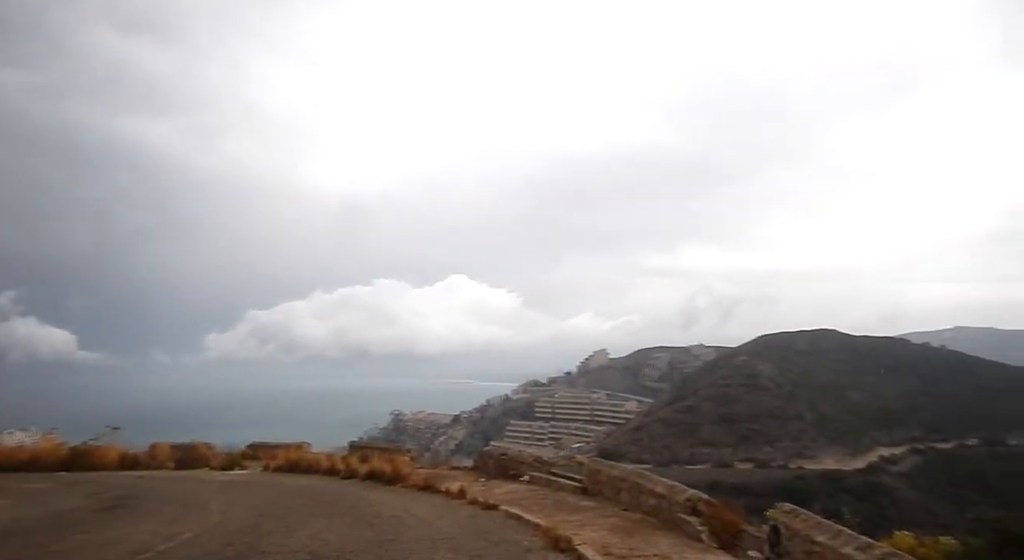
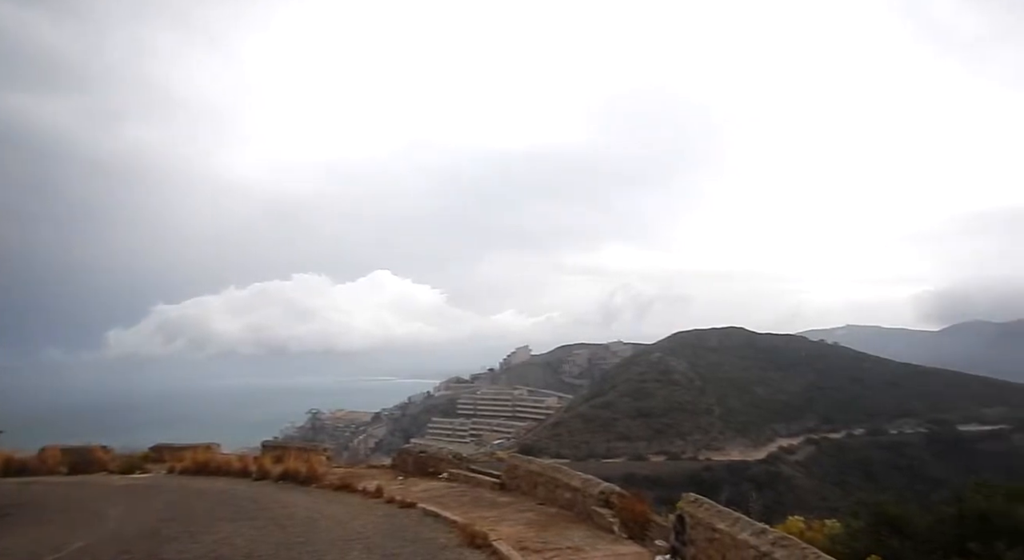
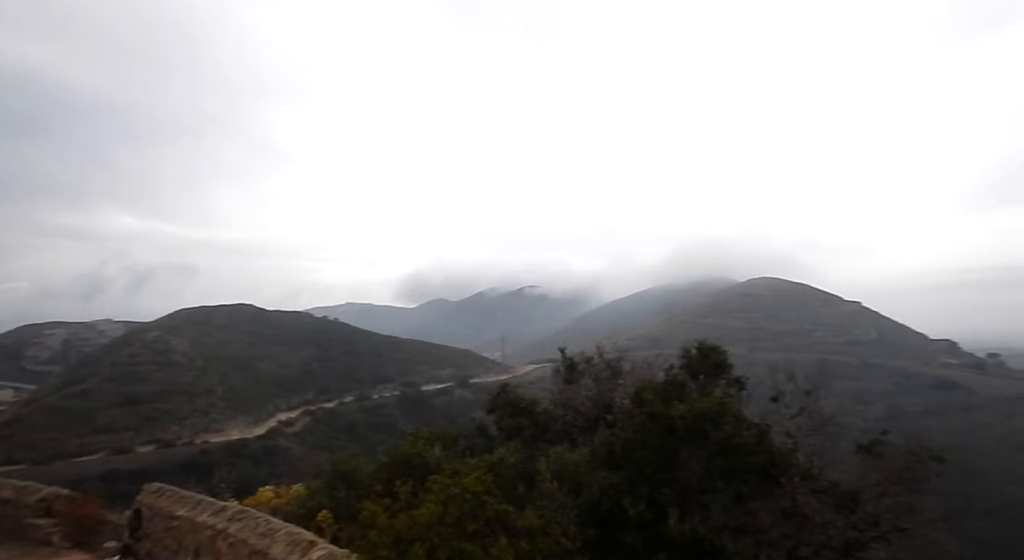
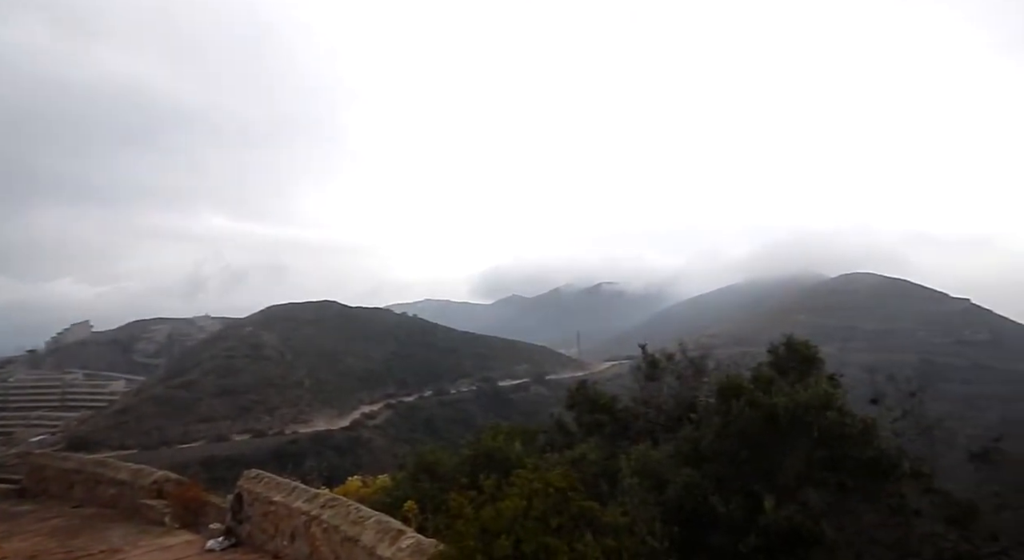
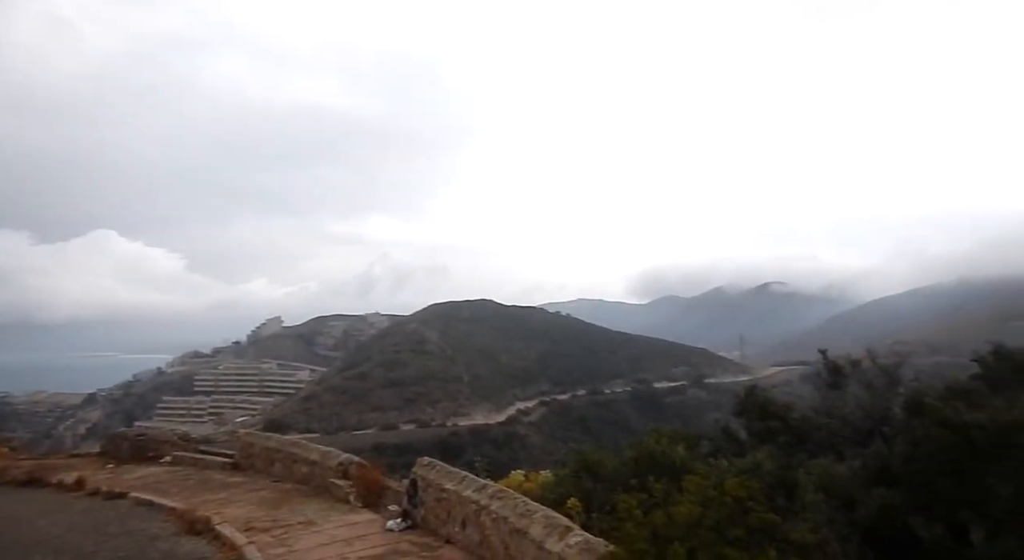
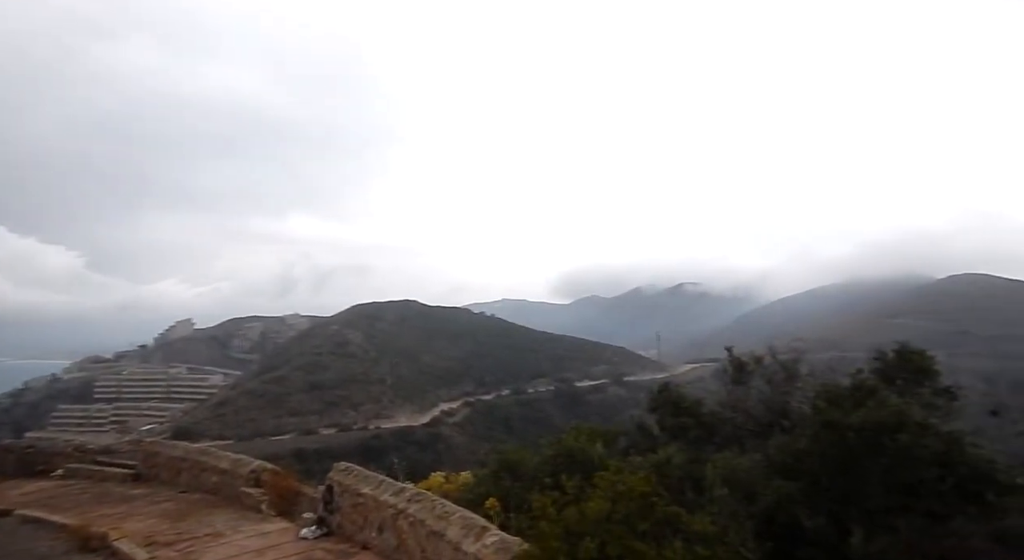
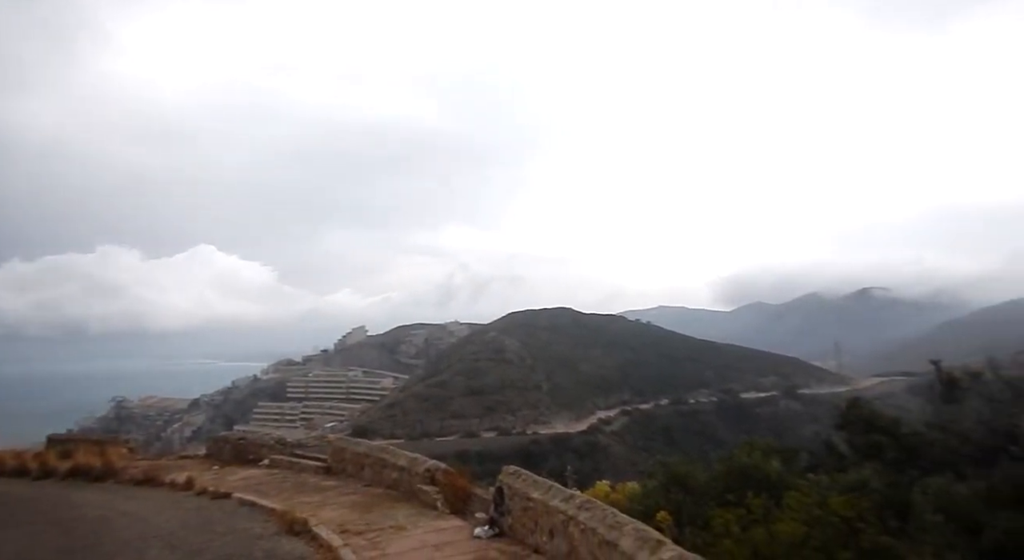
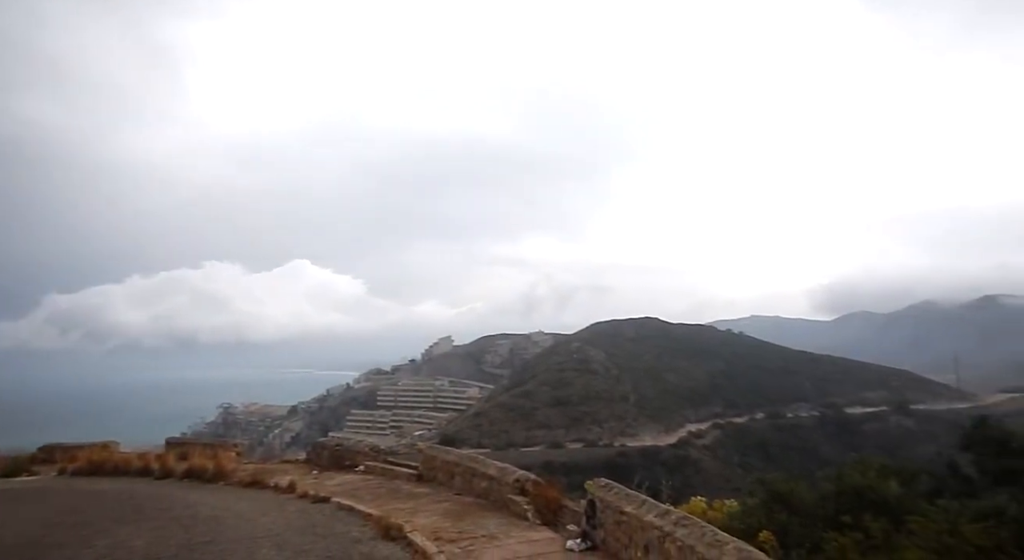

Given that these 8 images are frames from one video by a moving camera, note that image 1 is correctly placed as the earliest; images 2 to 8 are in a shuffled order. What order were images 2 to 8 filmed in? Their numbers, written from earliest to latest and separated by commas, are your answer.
2, 8, 7, 5, 6, 4, 3
